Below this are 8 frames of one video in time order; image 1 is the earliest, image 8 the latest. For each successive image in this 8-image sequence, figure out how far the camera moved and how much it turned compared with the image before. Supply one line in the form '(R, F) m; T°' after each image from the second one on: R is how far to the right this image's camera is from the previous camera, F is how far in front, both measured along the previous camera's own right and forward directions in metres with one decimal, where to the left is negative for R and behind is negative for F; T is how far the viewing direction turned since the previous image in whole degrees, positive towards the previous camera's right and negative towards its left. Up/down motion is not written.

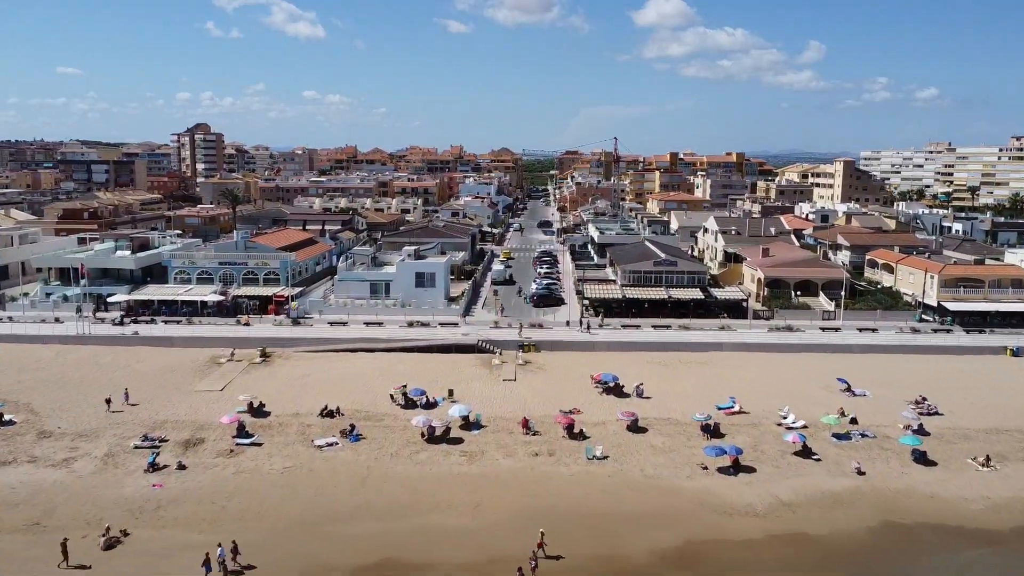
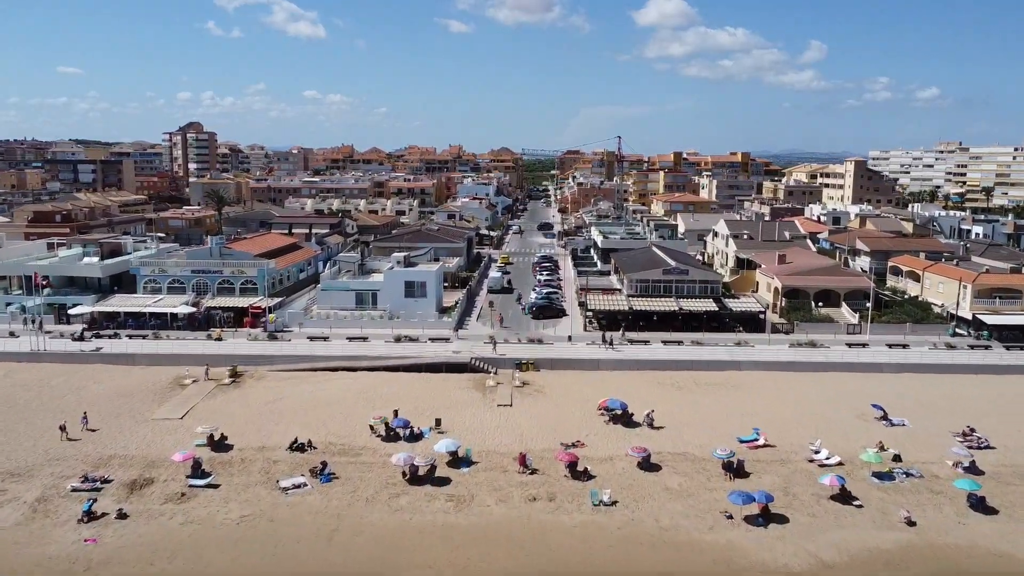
(+0.2, +4.6) m; 0°
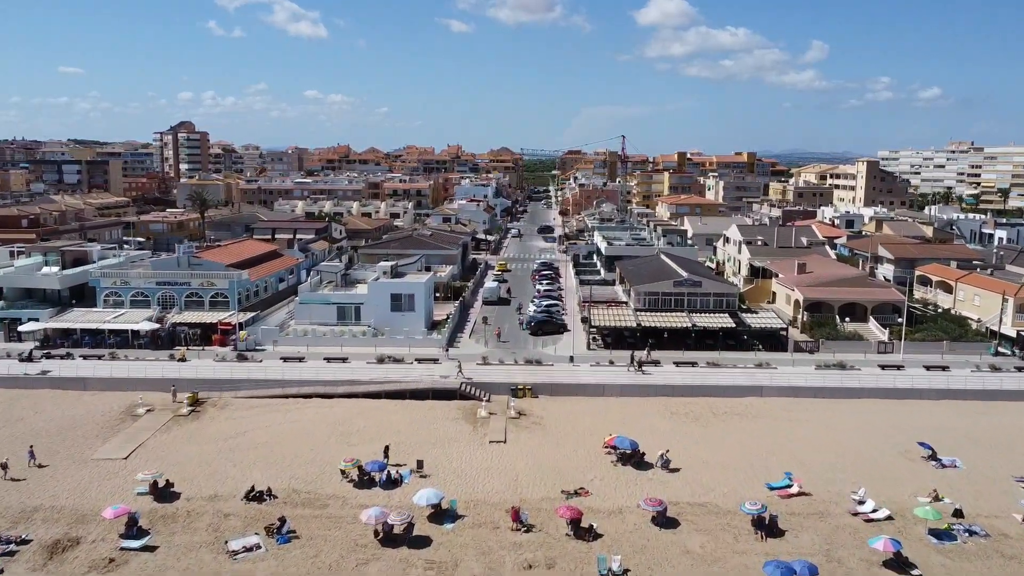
(+0.3, +4.8) m; 0°
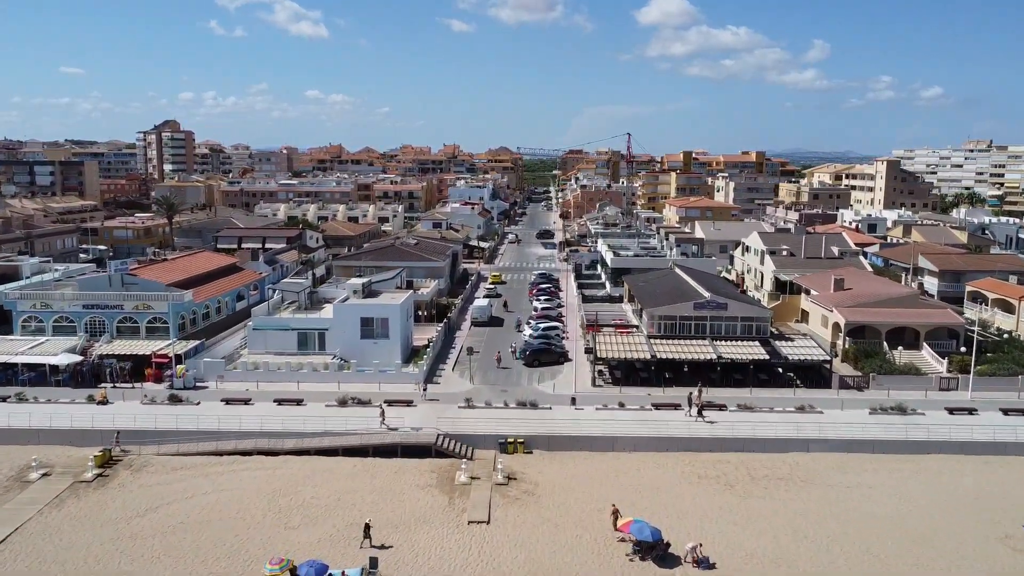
(+0.5, +7.6) m; 0°
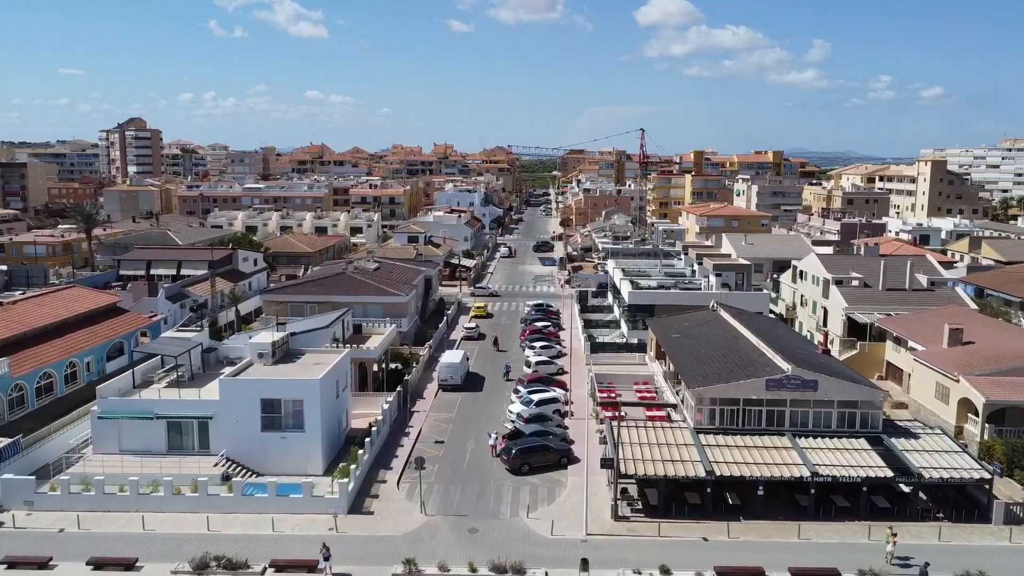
(+0.8, +14.5) m; 0°
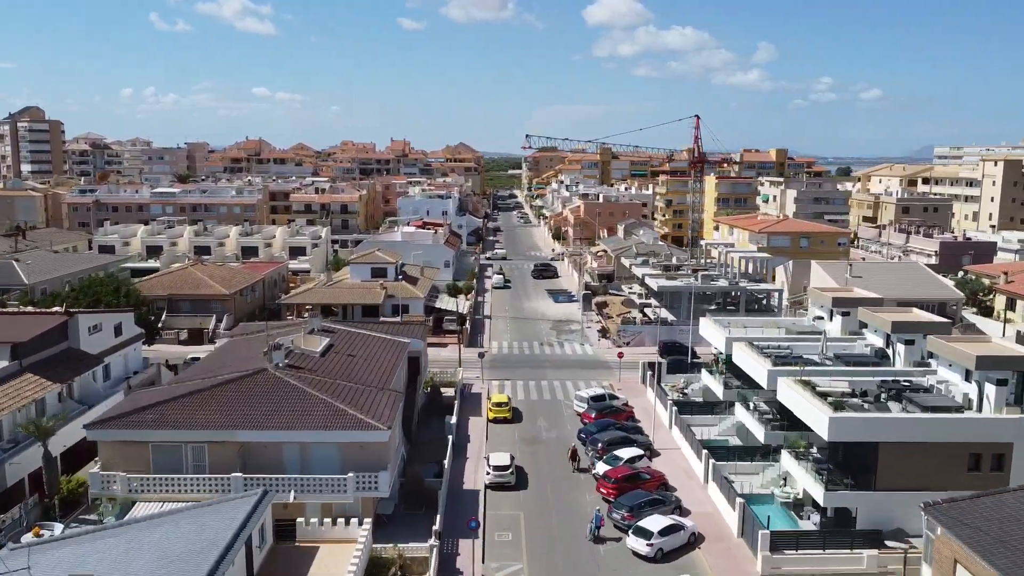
(-3.8, +22.2) m; +4°
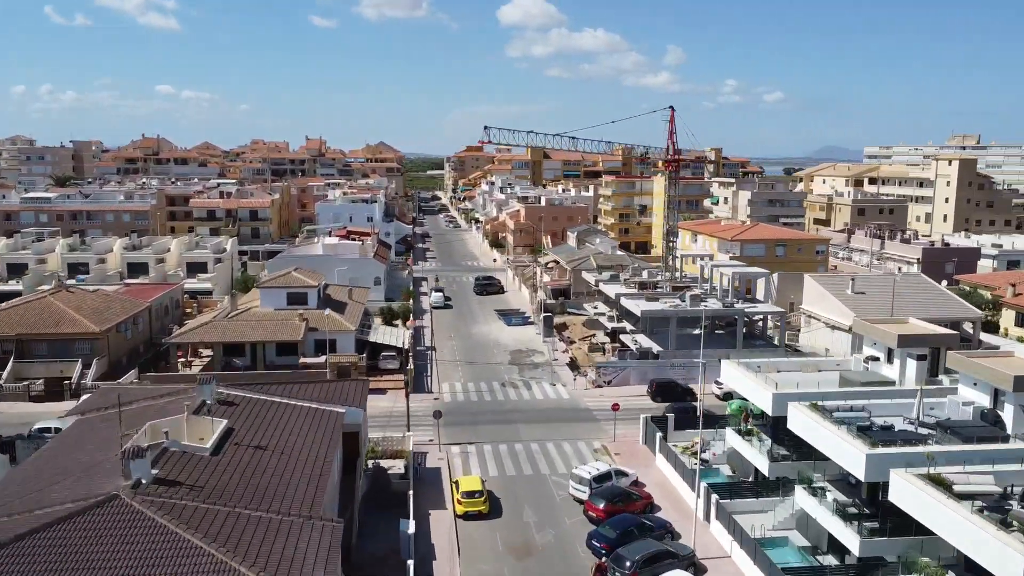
(-1.6, +8.9) m; +6°
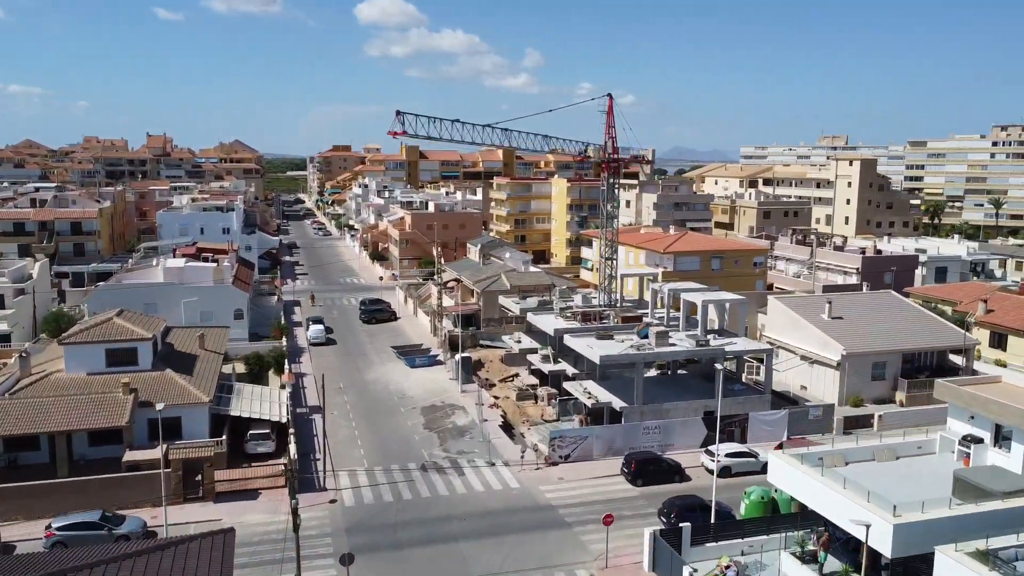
(-1.8, +10.1) m; +10°
